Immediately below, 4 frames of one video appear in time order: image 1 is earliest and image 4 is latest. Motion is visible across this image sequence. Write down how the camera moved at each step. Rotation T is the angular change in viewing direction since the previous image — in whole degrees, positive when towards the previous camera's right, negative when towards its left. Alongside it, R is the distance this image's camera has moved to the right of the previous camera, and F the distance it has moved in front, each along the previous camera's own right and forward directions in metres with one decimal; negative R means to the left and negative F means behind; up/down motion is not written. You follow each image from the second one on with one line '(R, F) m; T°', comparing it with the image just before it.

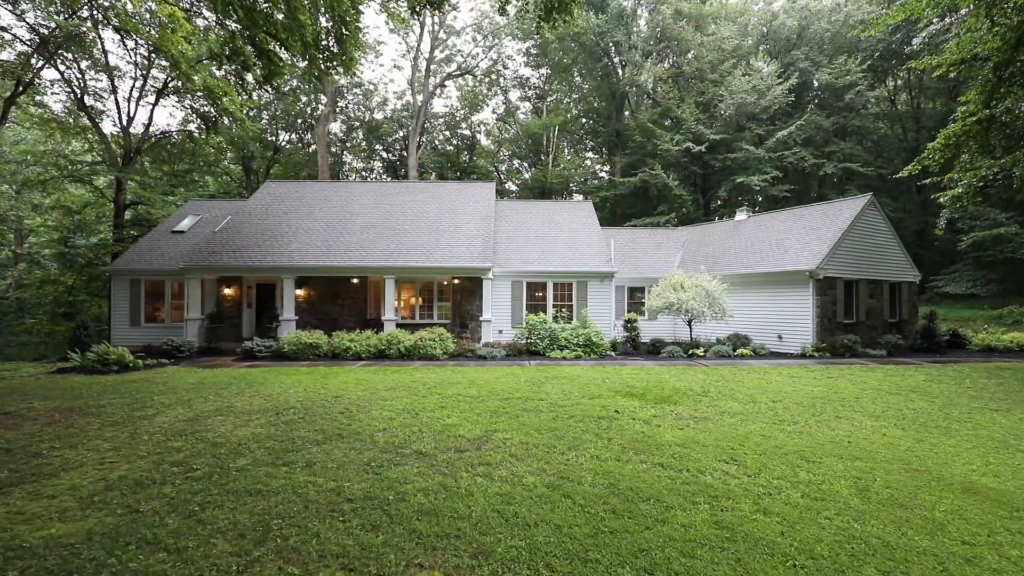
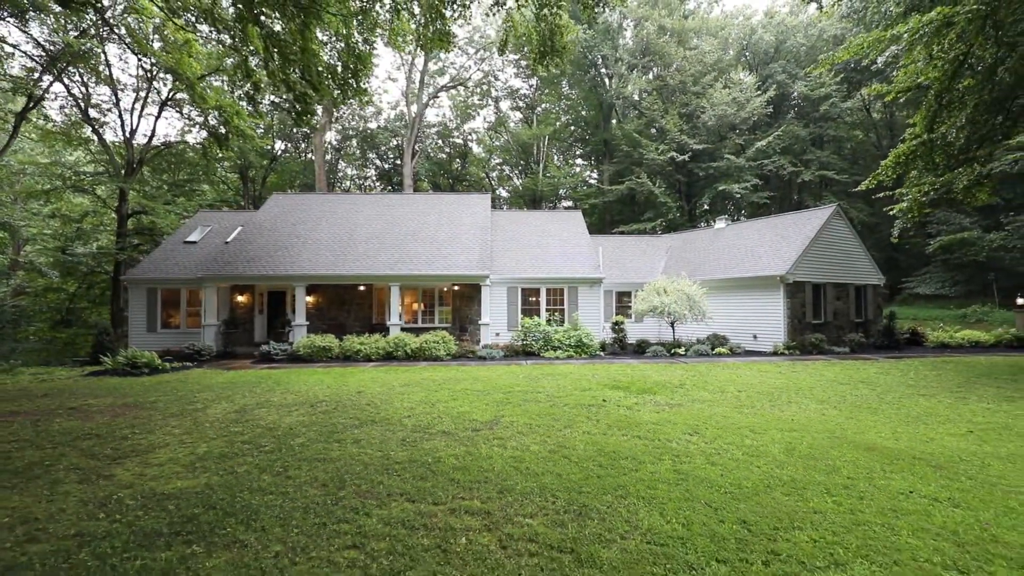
(-0.2, -0.9) m; +1°
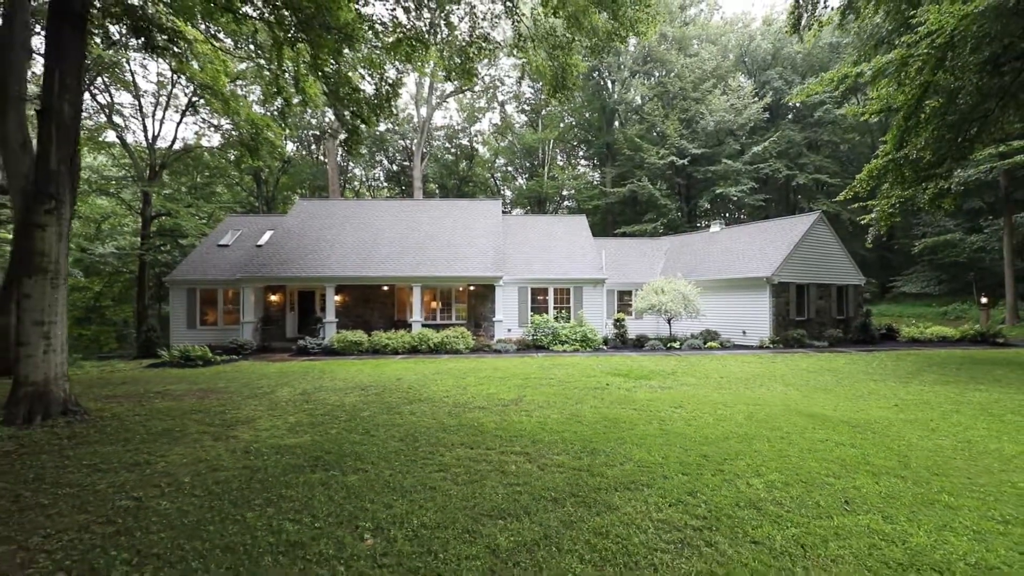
(-0.3, -1.2) m; 0°
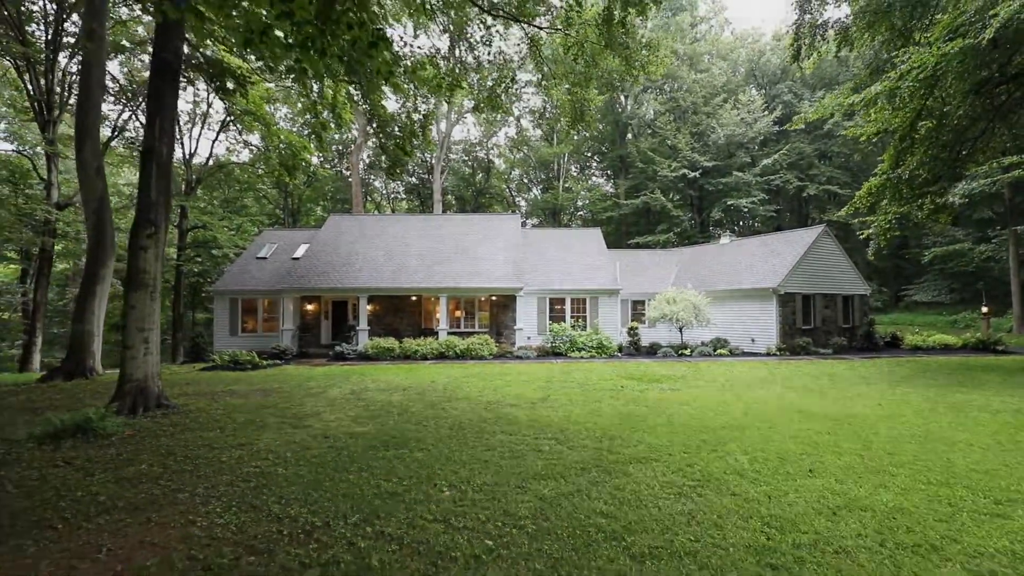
(-0.2, -0.9) m; -2°
